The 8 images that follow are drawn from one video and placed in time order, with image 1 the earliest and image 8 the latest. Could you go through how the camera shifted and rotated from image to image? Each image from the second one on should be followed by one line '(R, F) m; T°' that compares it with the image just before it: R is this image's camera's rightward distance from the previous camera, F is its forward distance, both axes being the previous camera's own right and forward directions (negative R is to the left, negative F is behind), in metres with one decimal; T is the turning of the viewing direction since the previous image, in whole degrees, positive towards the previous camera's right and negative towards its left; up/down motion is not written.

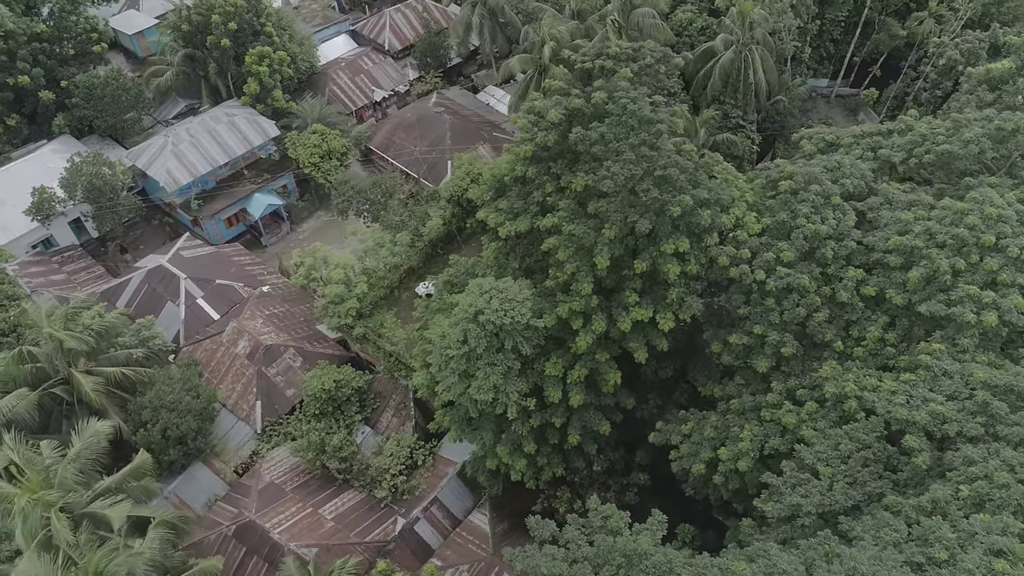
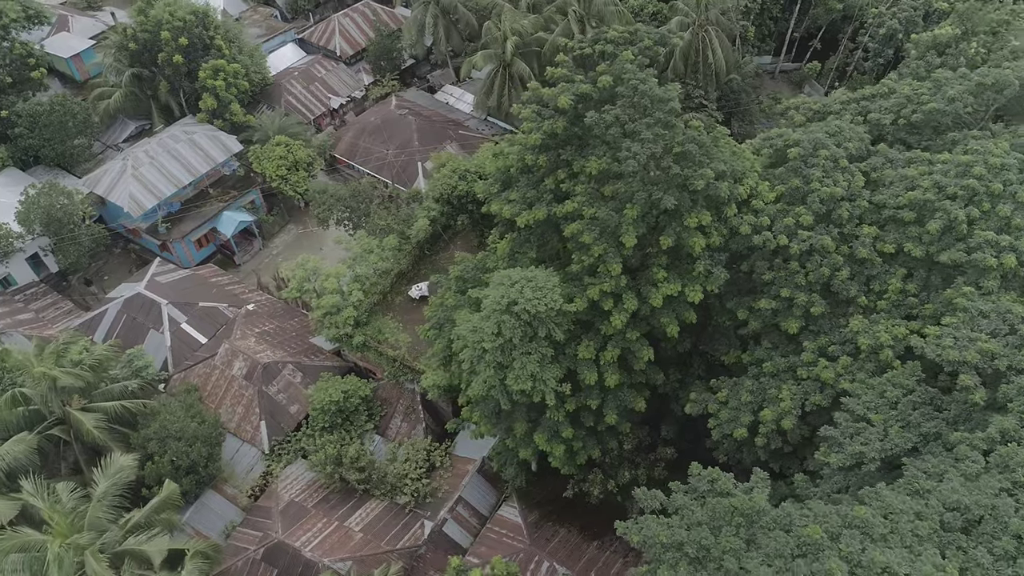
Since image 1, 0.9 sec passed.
(-1.7, 0.0) m; +5°
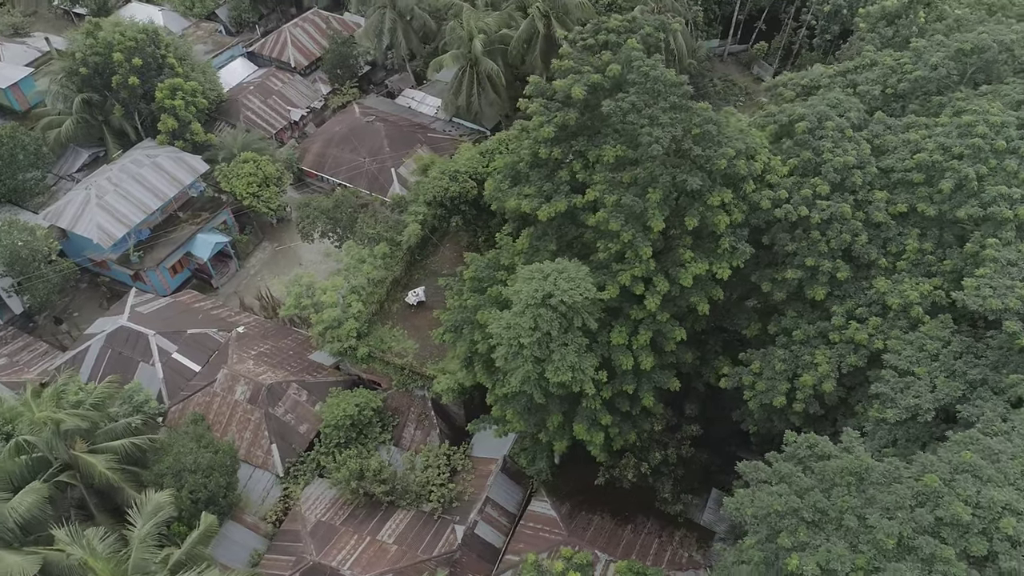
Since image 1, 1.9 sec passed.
(-1.7, +0.1) m; +5°
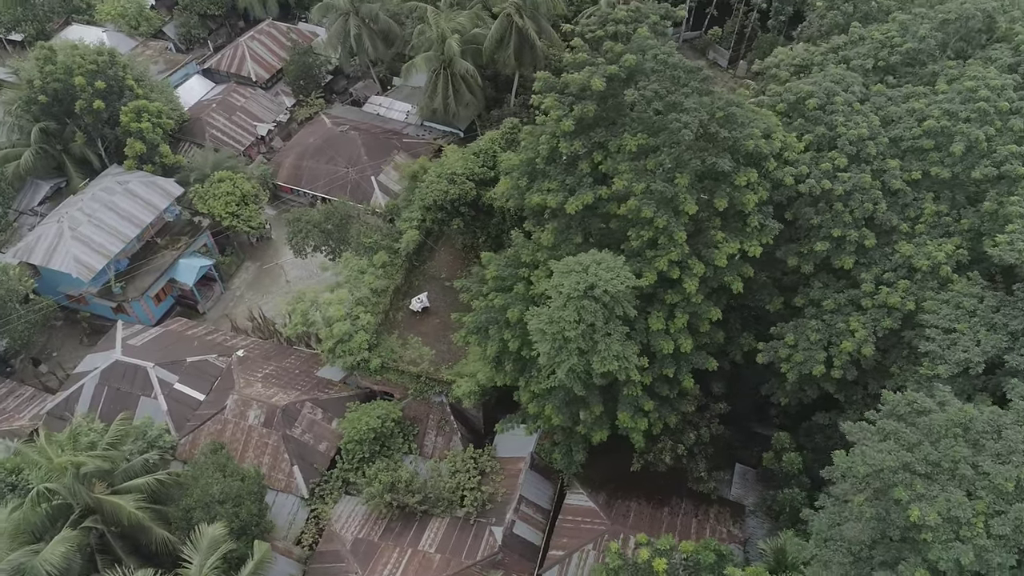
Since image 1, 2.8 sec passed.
(-1.9, +0.1) m; +4°
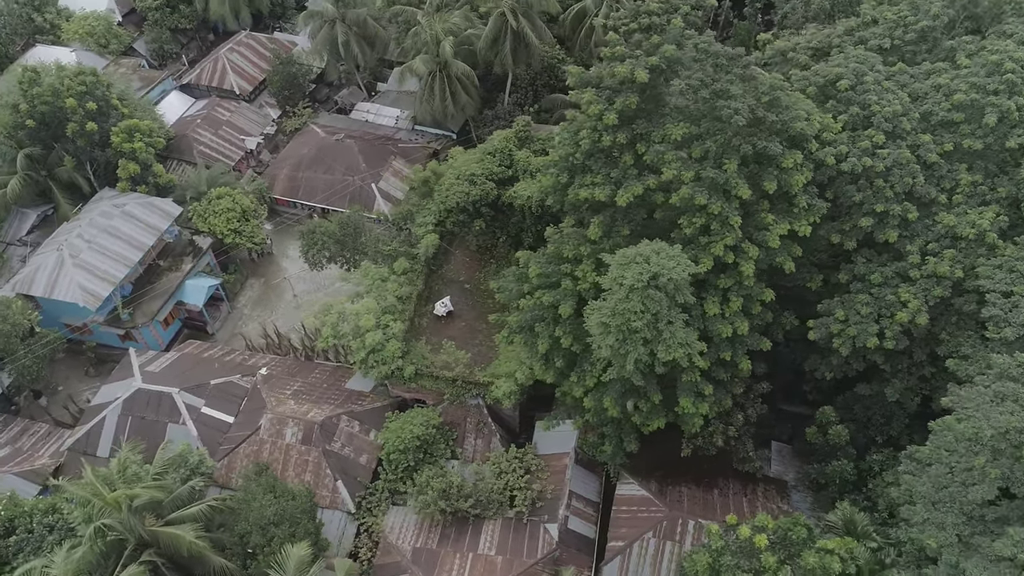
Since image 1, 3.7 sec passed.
(-2.1, +0.1) m; +4°
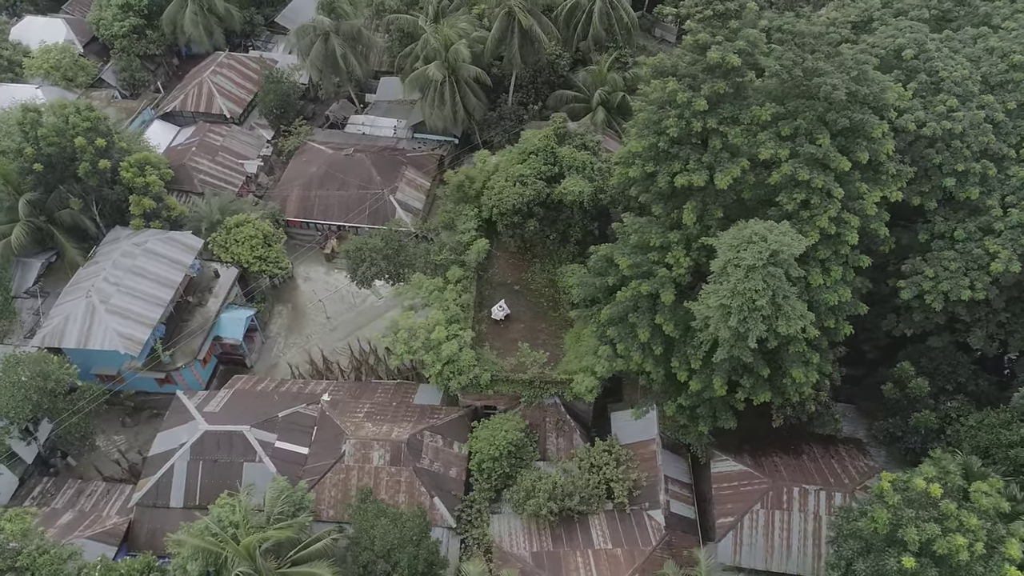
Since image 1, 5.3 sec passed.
(-3.8, +0.2) m; +6°
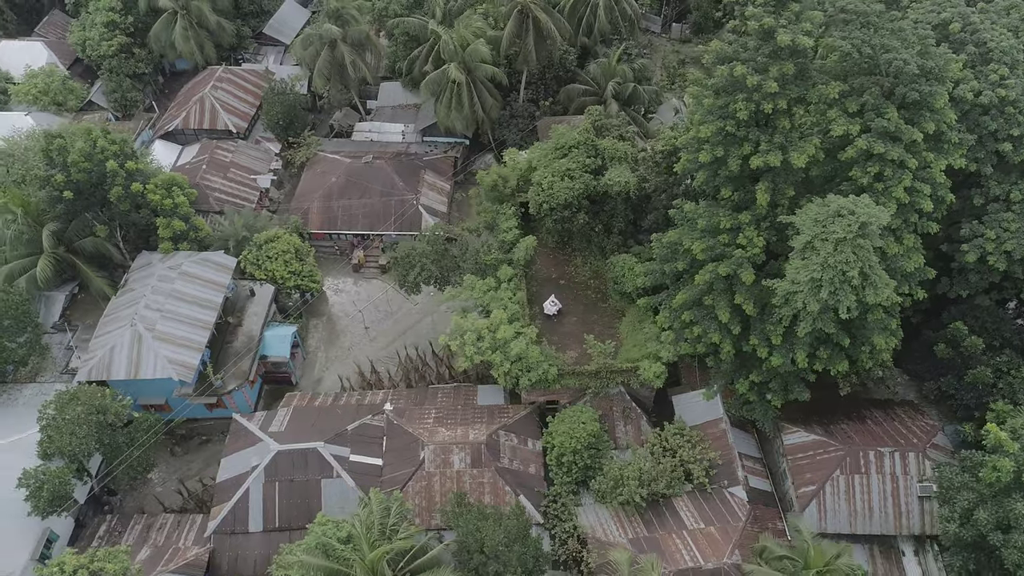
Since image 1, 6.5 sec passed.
(-3.1, 0.0) m; +4°
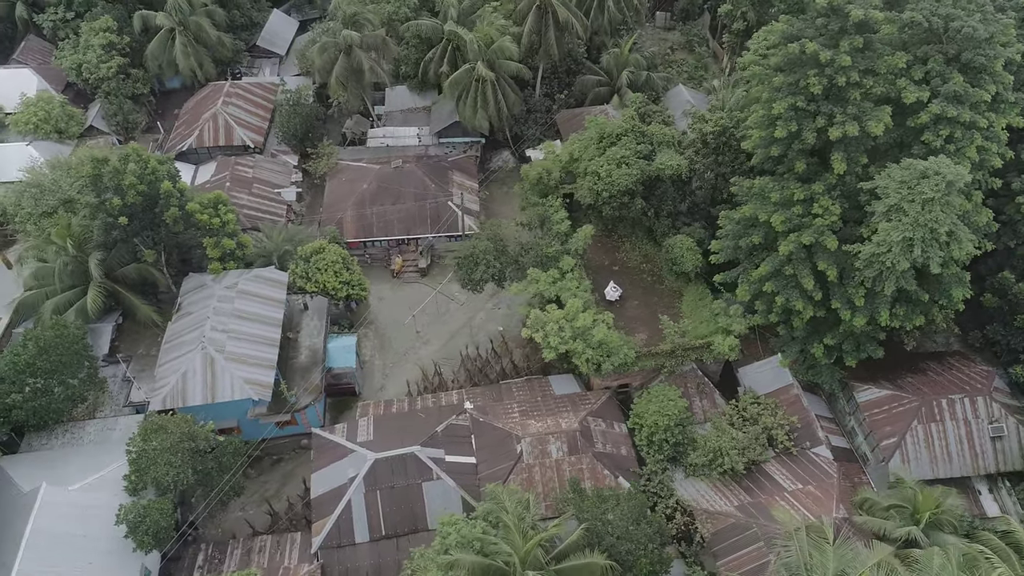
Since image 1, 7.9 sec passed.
(-3.6, -0.1) m; +4°
